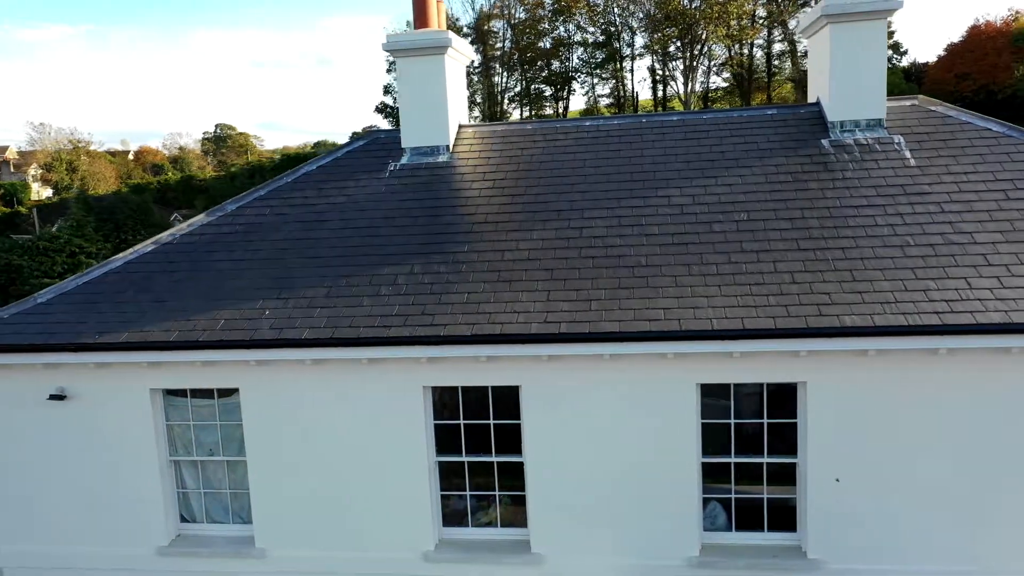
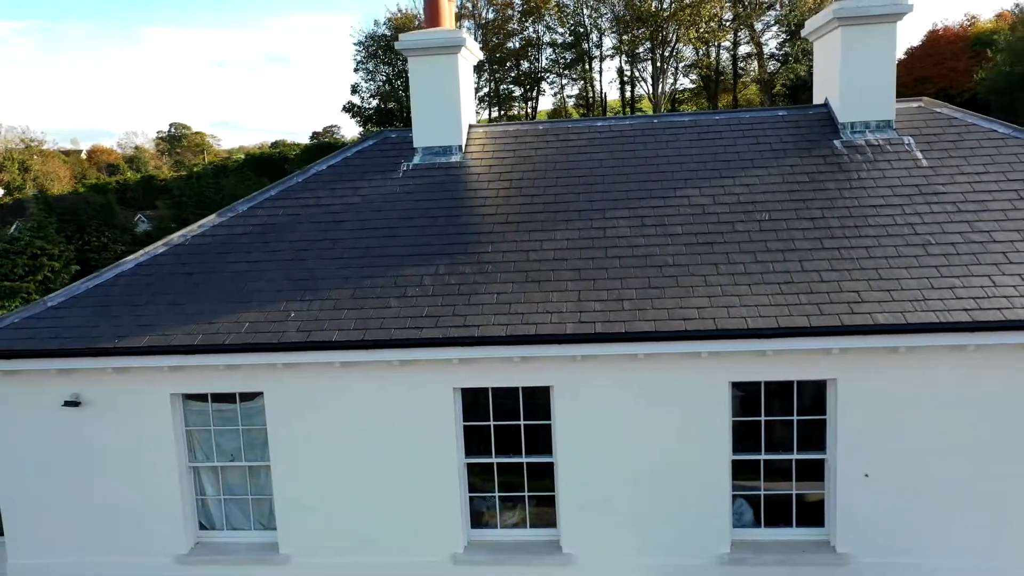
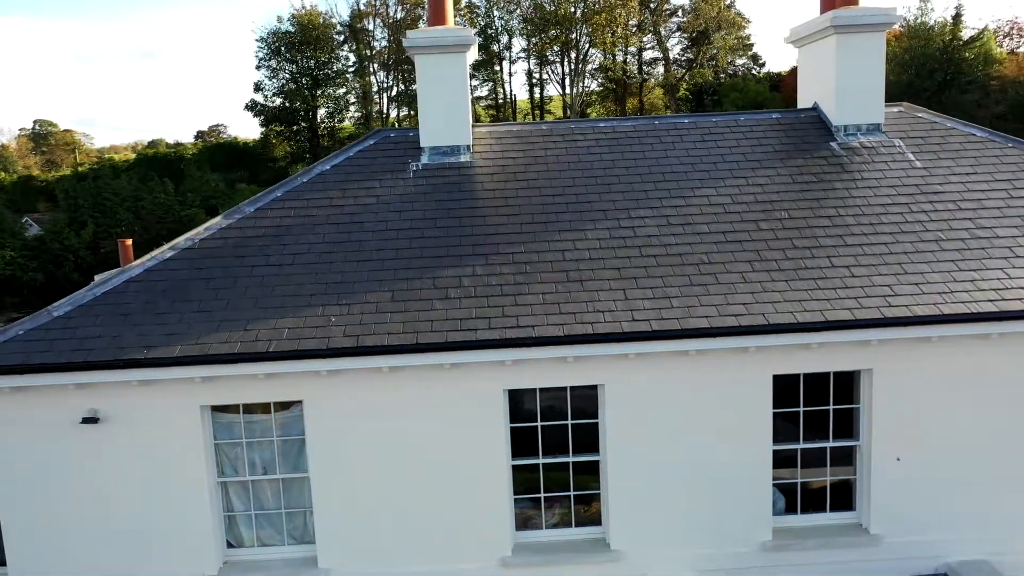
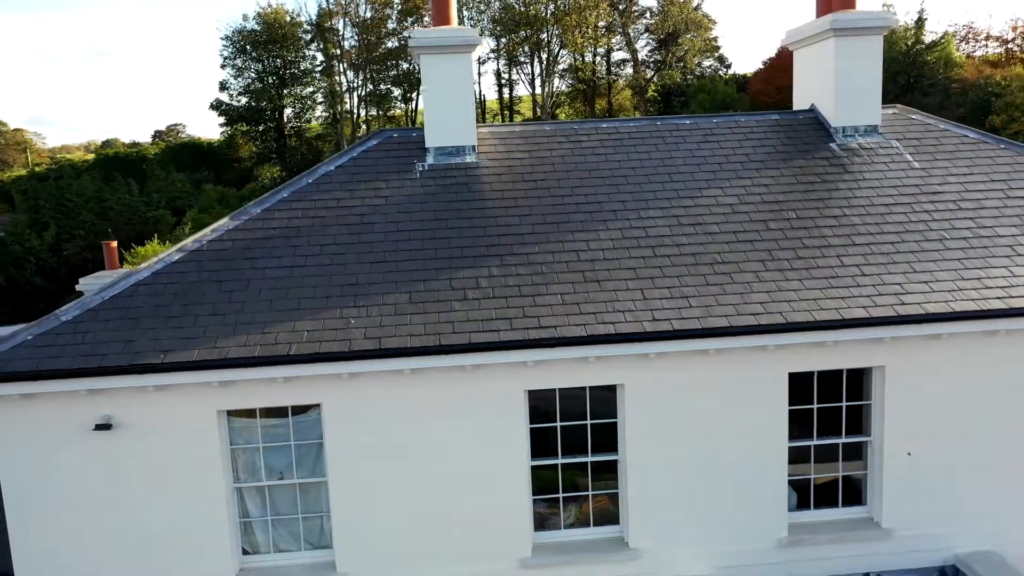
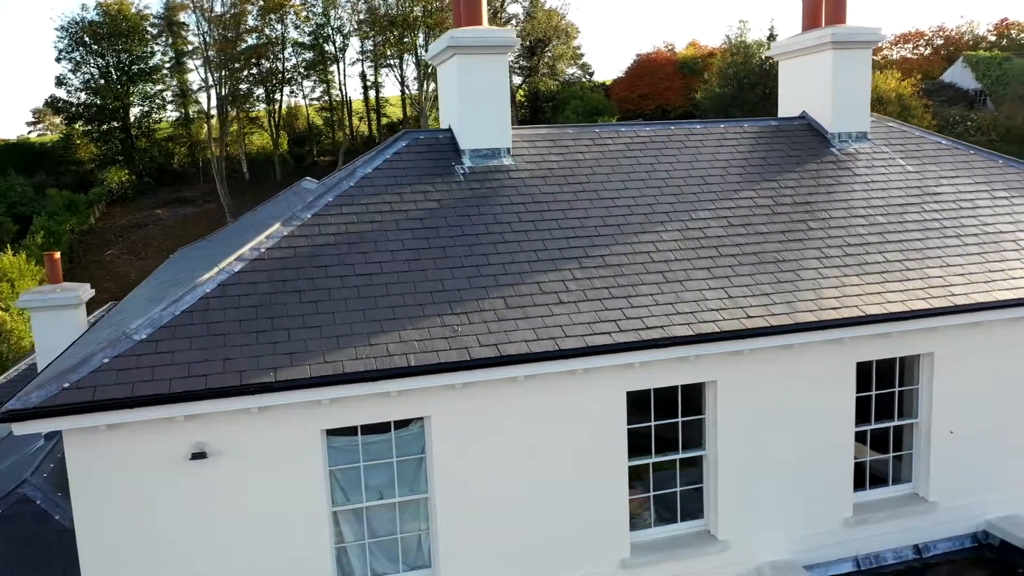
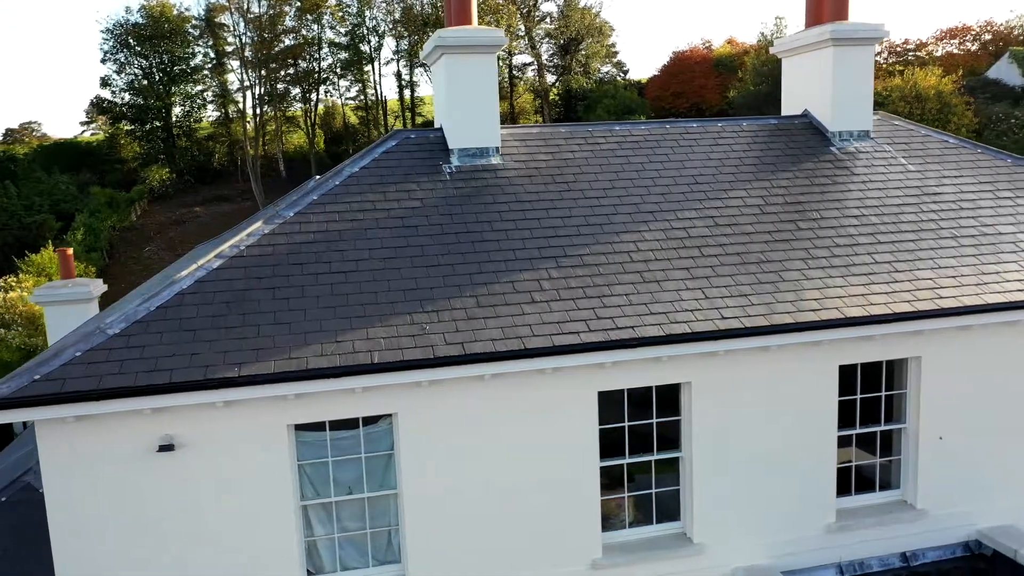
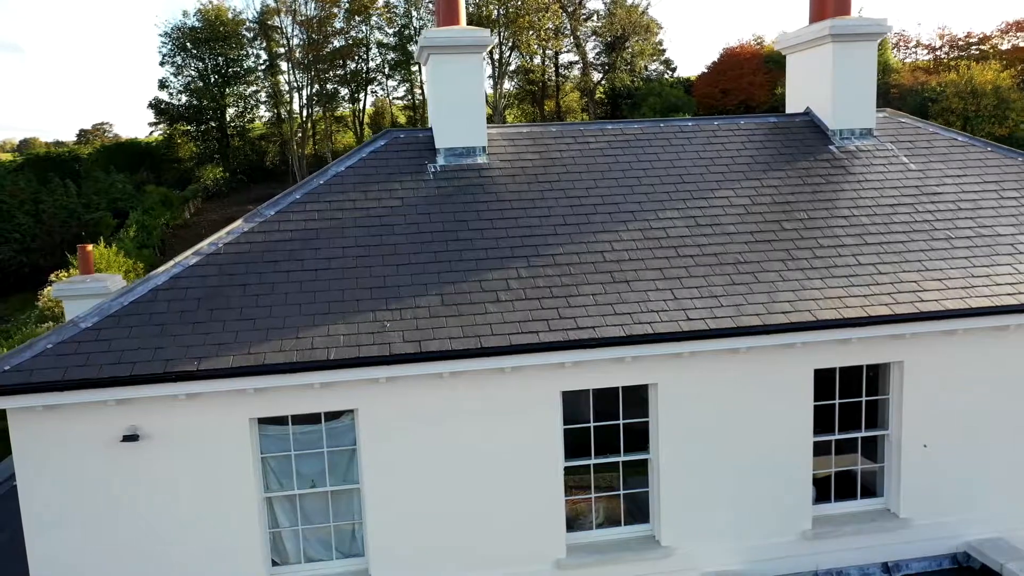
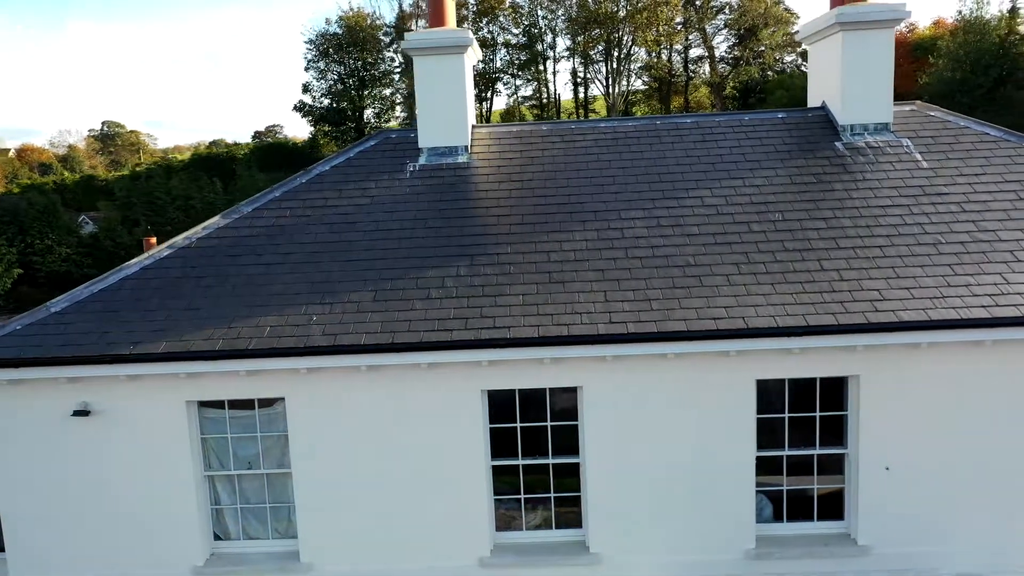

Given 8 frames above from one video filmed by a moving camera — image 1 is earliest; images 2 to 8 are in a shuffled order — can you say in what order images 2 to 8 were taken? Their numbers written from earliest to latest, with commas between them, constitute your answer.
2, 8, 3, 4, 7, 6, 5
